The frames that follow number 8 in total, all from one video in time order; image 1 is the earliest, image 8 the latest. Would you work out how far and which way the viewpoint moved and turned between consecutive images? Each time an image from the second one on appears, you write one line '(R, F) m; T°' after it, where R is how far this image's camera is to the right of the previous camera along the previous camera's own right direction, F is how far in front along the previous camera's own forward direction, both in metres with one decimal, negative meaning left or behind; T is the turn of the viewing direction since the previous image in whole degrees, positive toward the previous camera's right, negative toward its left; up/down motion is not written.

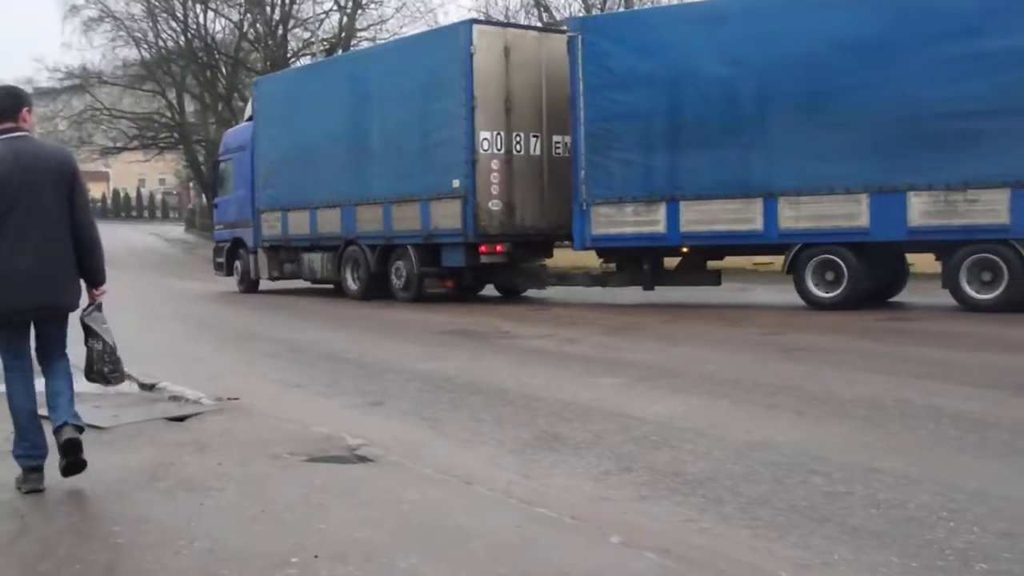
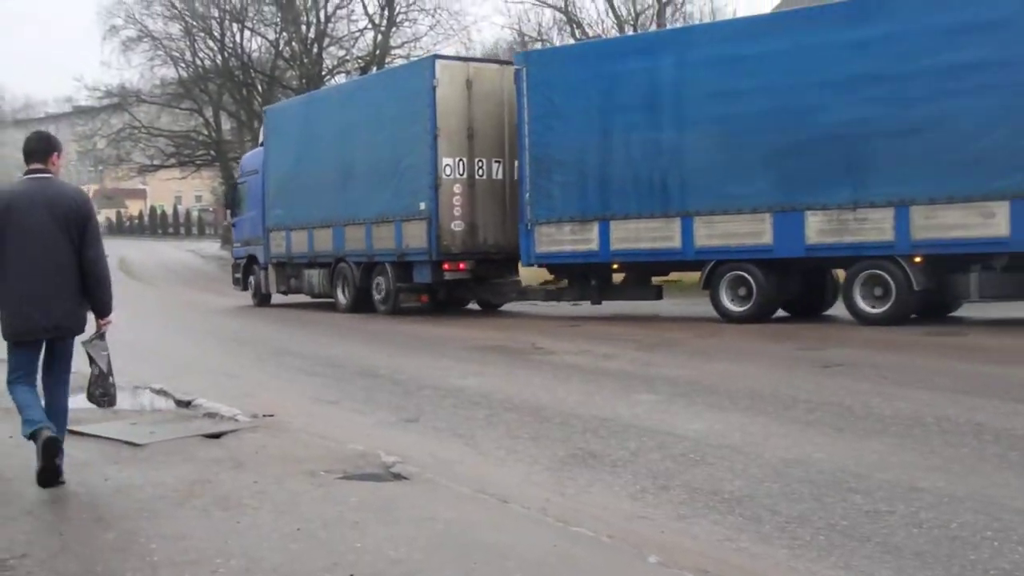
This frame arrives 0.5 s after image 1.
(0.0, 0.0) m; -2°
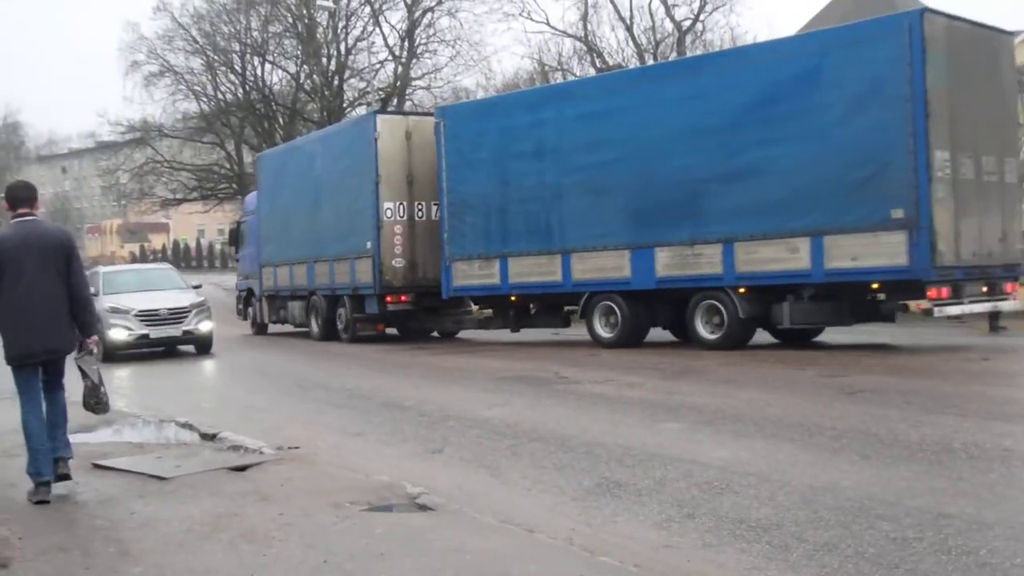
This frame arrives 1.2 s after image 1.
(-0.1, 0.0) m; 0°
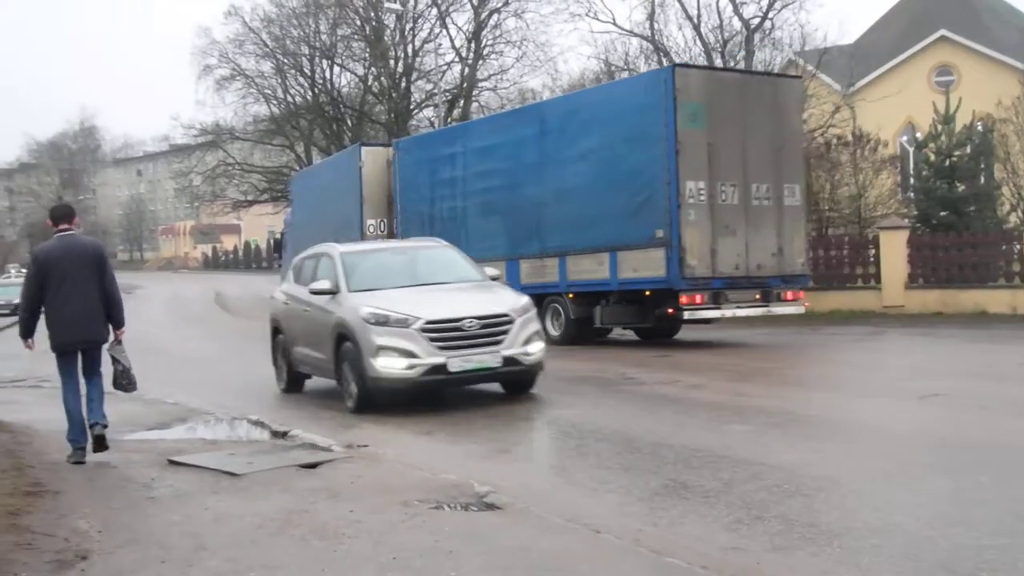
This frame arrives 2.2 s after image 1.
(-0.1, 0.0) m; -3°
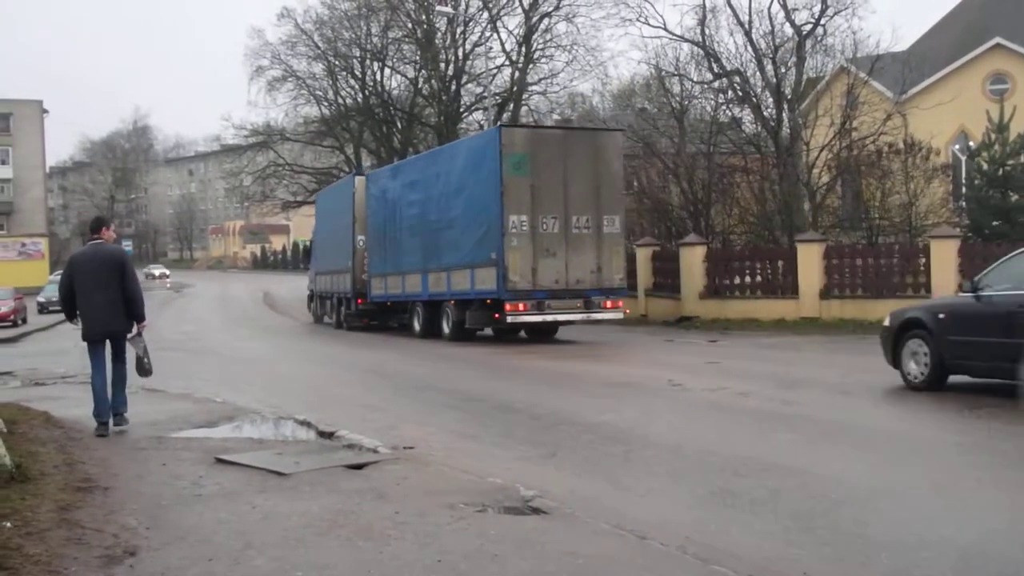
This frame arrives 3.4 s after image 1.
(-0.2, 0.0) m; -1°
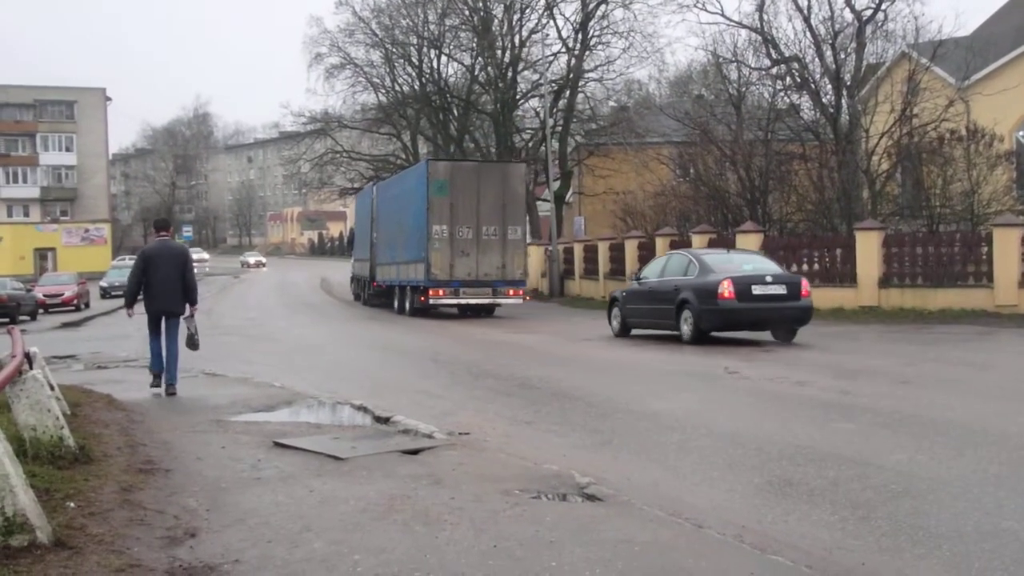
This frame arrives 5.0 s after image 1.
(-0.1, 0.0) m; -2°
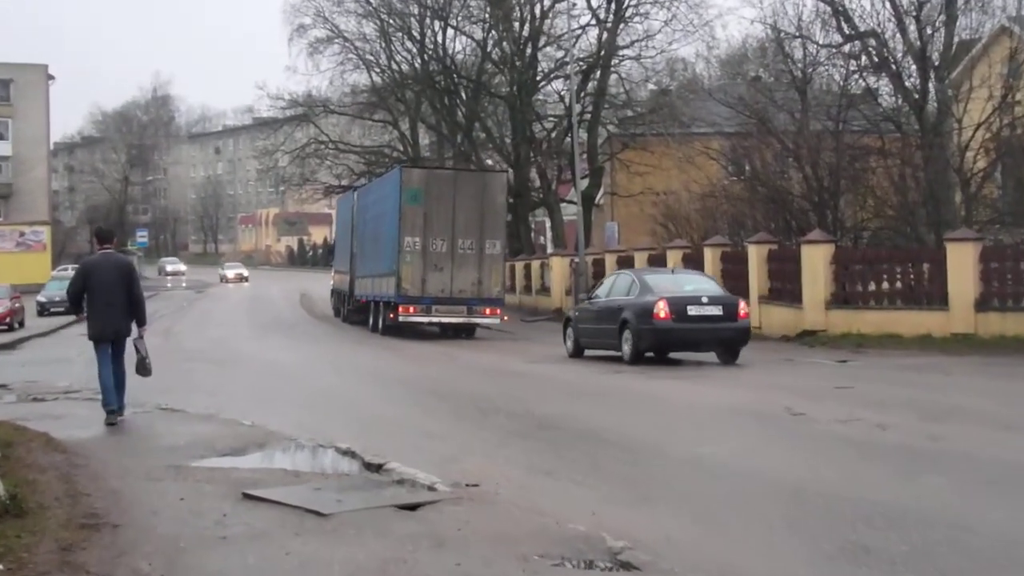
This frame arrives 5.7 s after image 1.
(-0.1, +1.4) m; 0°
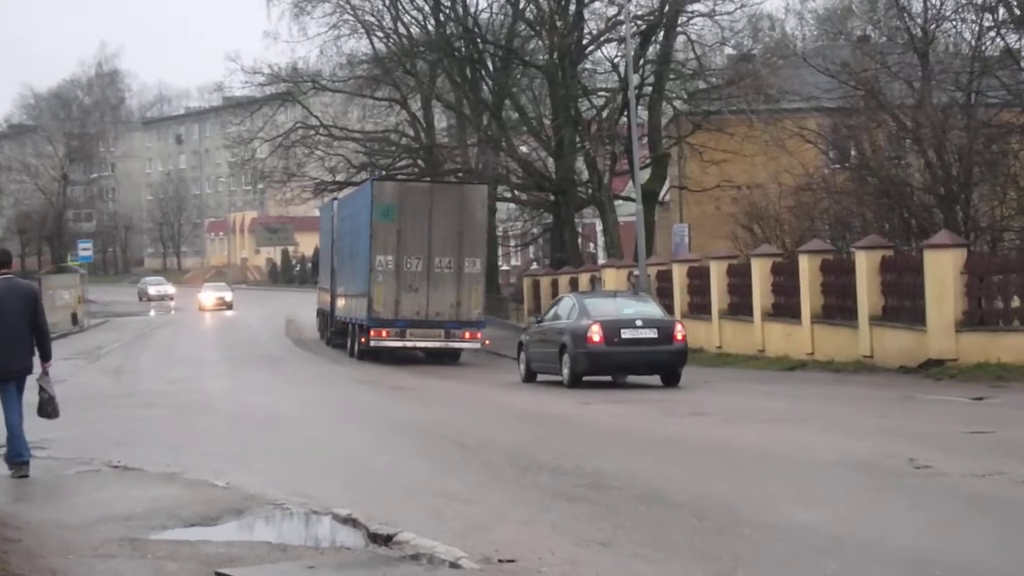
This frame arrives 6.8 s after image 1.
(-0.2, +1.5) m; 0°
